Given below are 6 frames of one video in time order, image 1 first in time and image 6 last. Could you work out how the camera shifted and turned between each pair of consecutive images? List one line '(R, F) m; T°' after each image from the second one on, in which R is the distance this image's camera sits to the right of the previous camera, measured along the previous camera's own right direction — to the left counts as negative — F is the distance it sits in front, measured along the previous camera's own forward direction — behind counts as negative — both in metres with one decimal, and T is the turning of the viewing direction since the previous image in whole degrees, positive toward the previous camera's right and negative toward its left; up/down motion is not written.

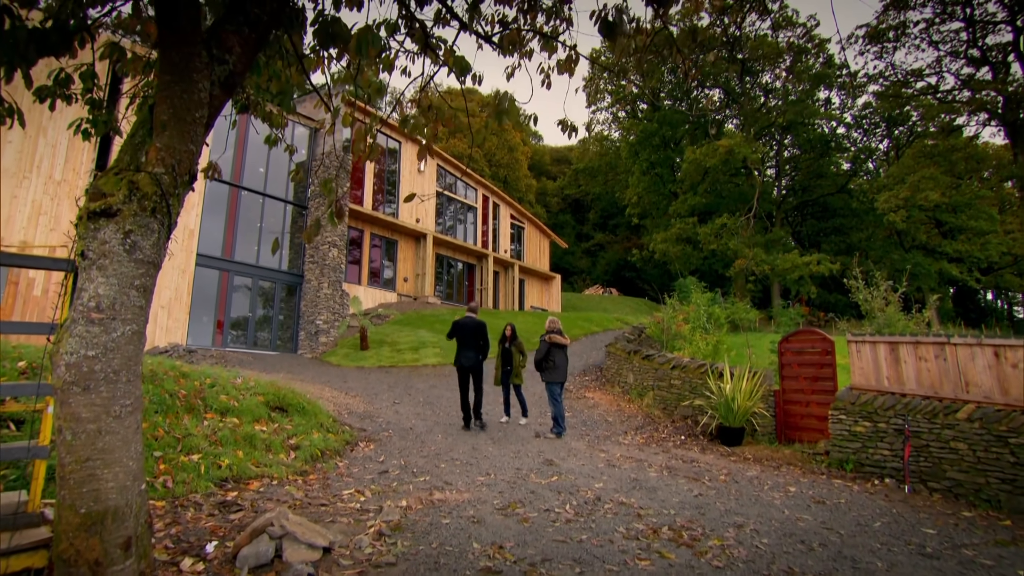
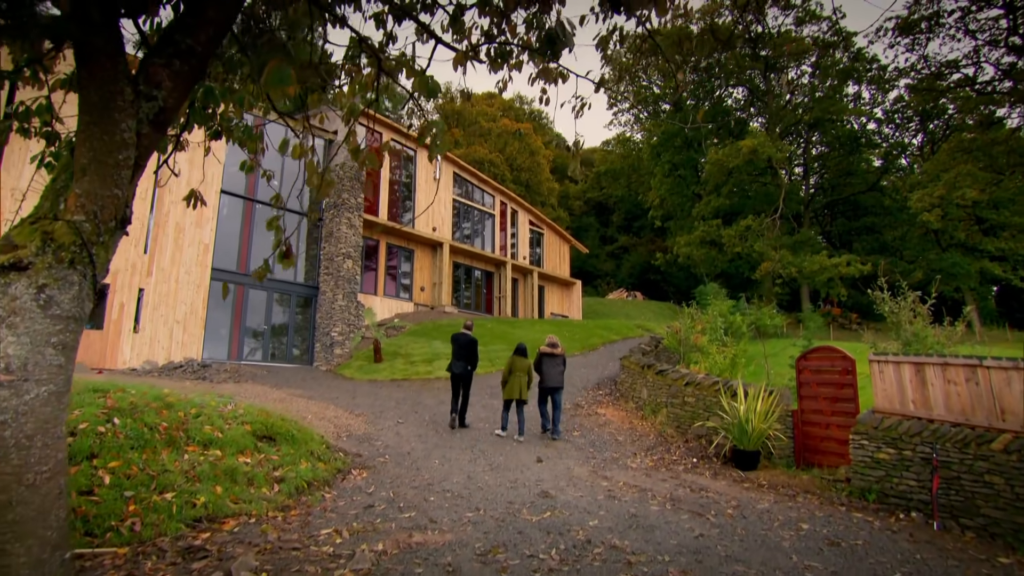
(+0.4, +0.3) m; -3°
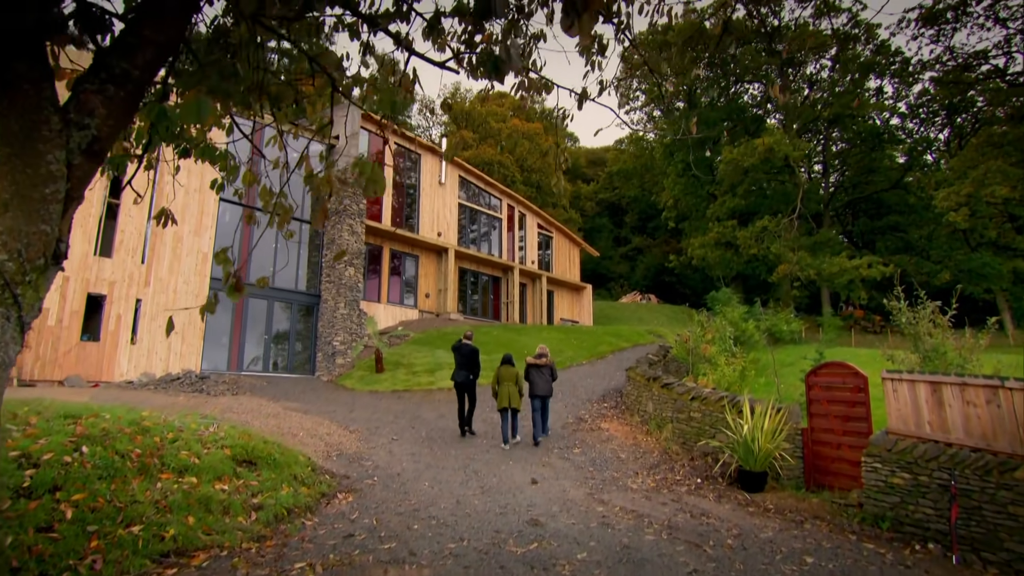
(+0.4, +0.3) m; -2°
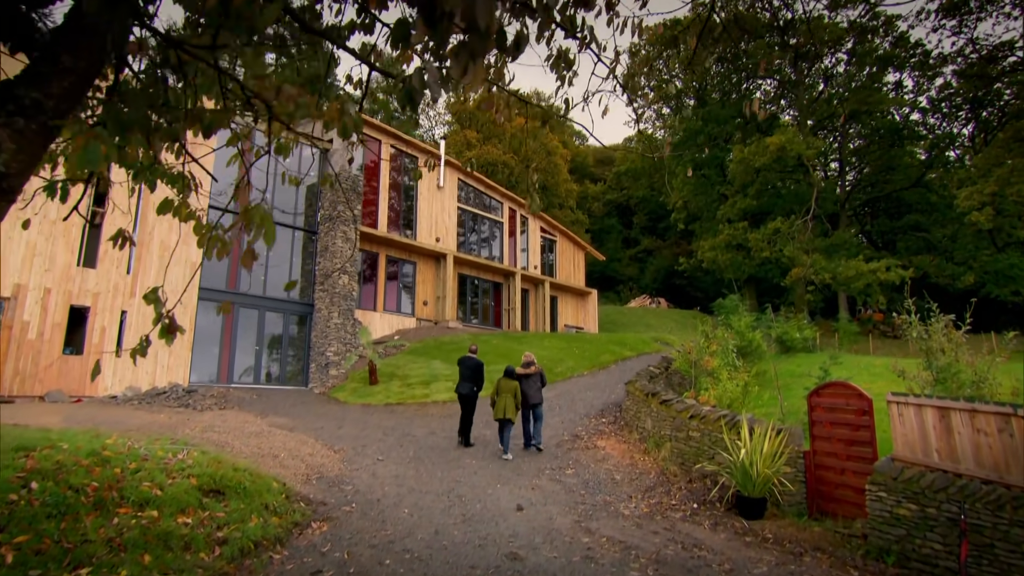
(+0.4, +0.3) m; -2°
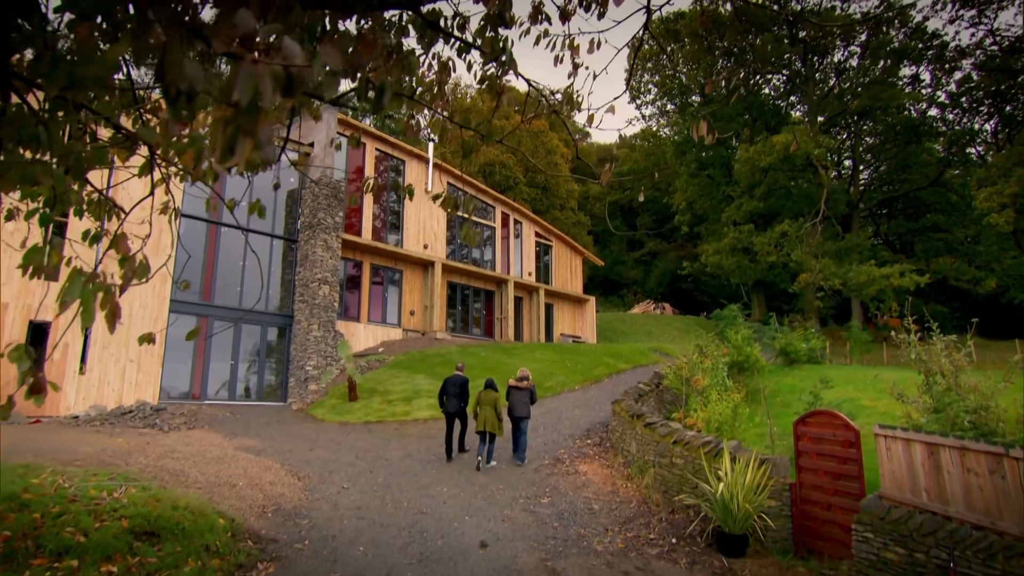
(+0.6, +0.4) m; -2°
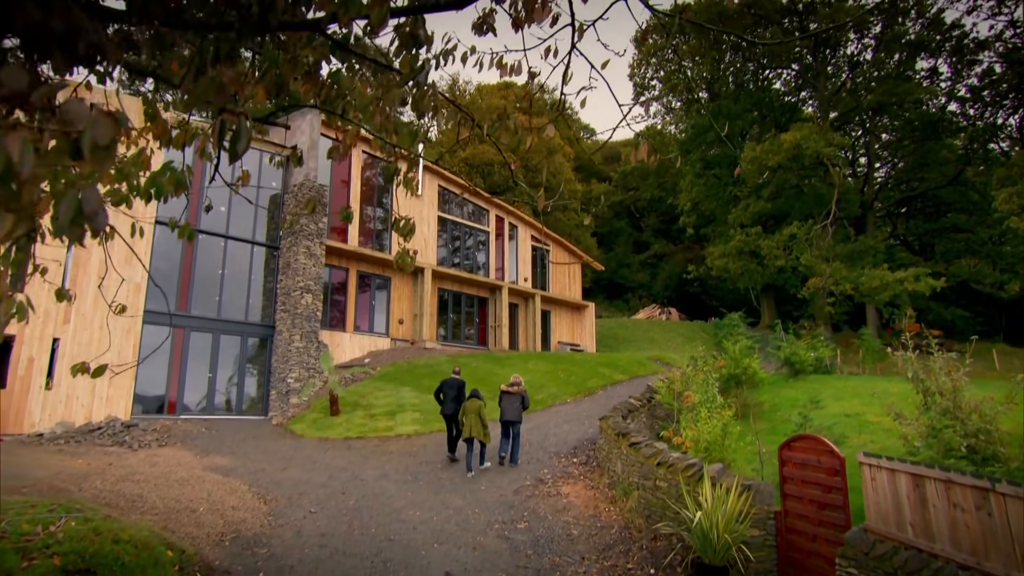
(+0.6, +0.4) m; -2°
